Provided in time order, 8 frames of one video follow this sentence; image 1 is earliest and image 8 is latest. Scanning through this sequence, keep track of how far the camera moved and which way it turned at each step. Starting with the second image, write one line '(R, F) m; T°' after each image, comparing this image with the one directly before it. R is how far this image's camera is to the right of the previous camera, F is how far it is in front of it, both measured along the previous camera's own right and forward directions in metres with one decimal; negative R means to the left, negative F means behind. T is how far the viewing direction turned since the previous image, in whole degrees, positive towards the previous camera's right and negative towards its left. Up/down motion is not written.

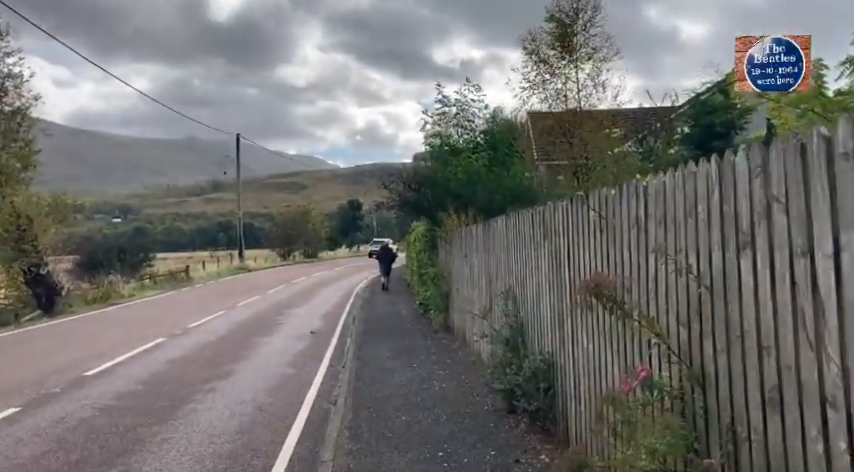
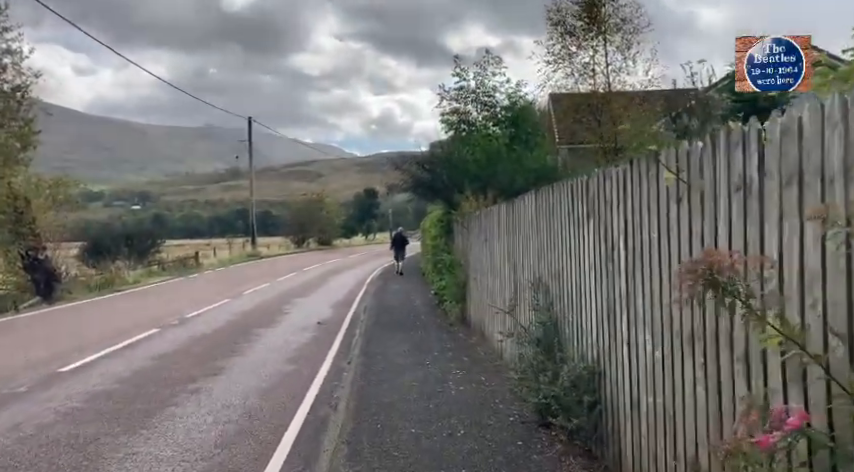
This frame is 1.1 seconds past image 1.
(0.0, +1.2) m; -1°
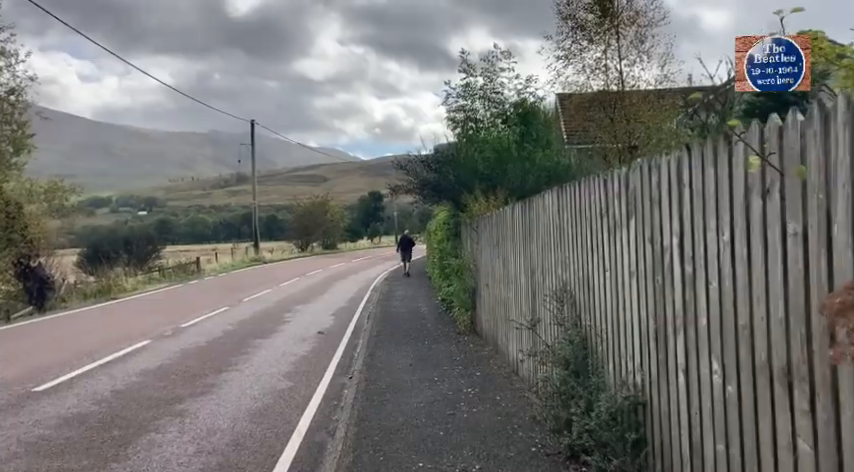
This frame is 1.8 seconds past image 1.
(0.0, +0.8) m; 0°
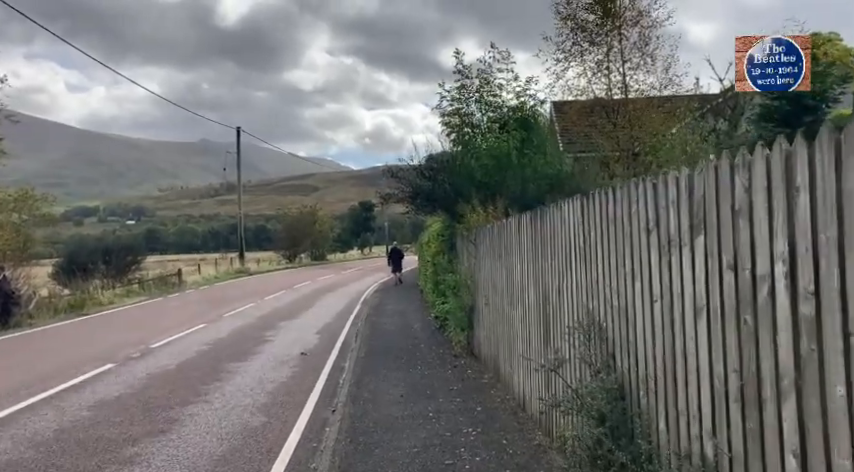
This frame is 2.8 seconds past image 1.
(0.0, +1.1) m; +1°
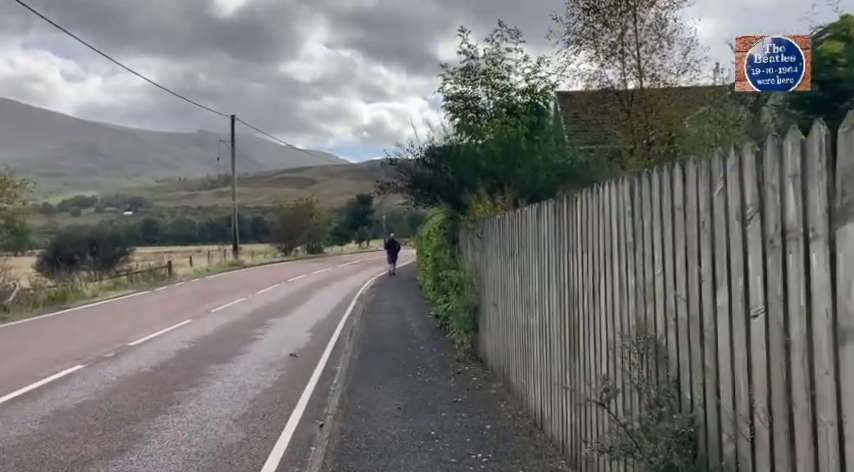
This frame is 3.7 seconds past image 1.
(-0.1, +1.1) m; 0°
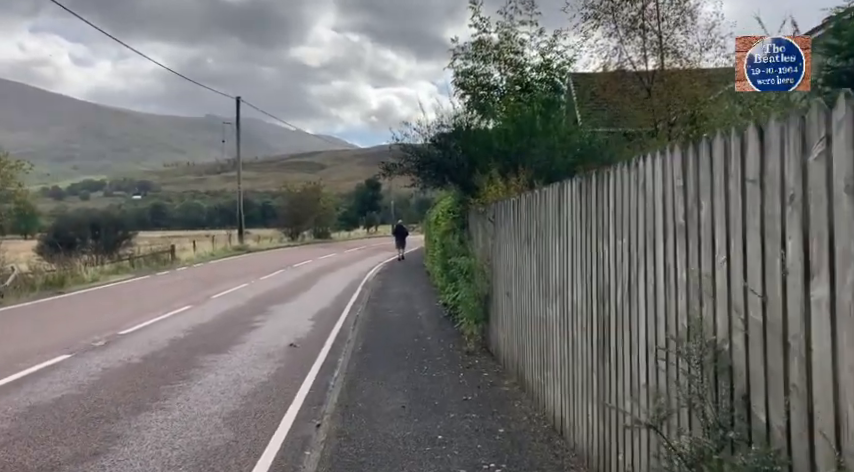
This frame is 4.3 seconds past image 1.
(0.0, +0.7) m; -1°
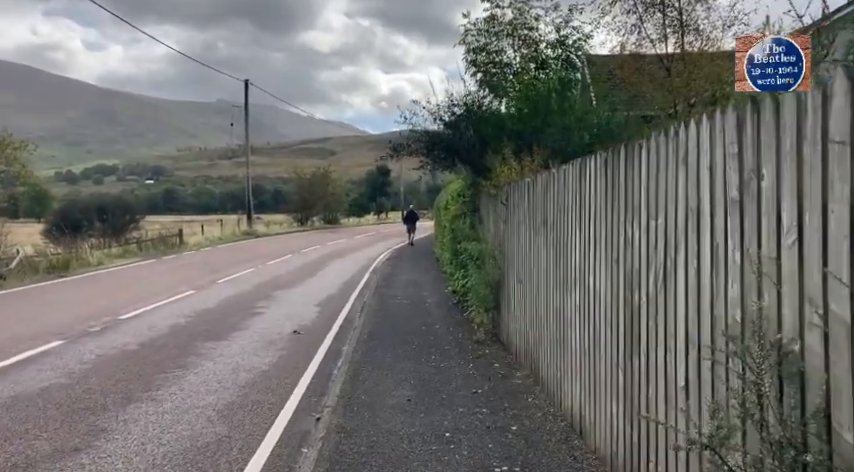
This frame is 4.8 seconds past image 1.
(0.0, +0.5) m; -1°
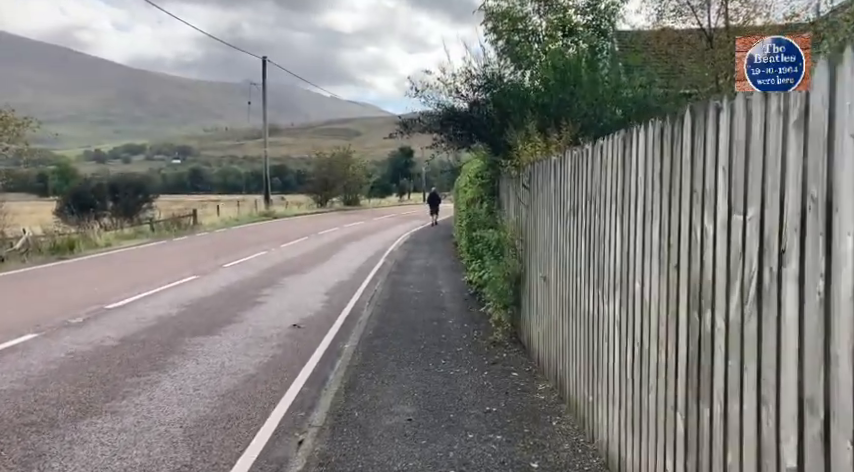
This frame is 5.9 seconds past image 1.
(+0.1, +1.1) m; -2°
